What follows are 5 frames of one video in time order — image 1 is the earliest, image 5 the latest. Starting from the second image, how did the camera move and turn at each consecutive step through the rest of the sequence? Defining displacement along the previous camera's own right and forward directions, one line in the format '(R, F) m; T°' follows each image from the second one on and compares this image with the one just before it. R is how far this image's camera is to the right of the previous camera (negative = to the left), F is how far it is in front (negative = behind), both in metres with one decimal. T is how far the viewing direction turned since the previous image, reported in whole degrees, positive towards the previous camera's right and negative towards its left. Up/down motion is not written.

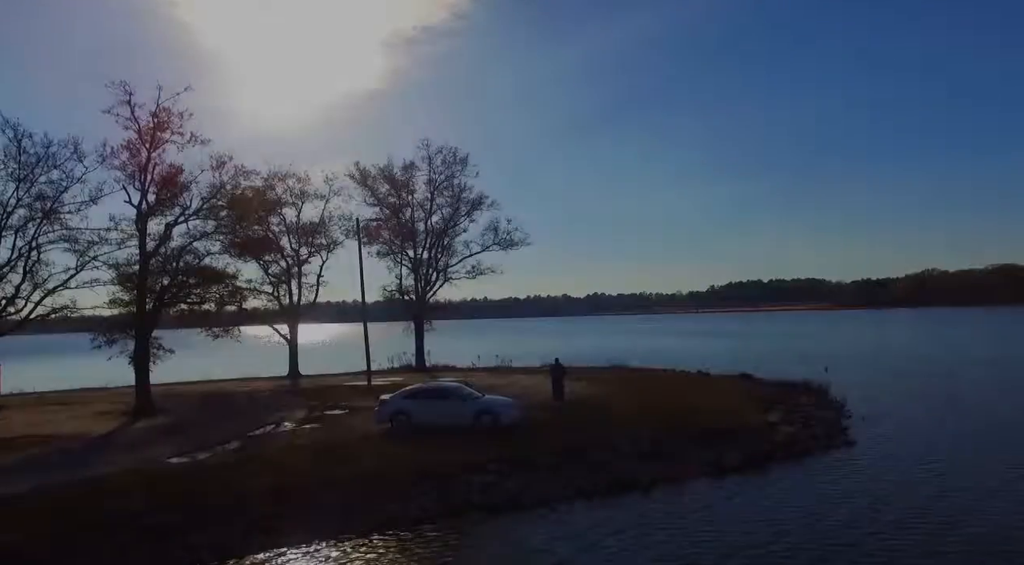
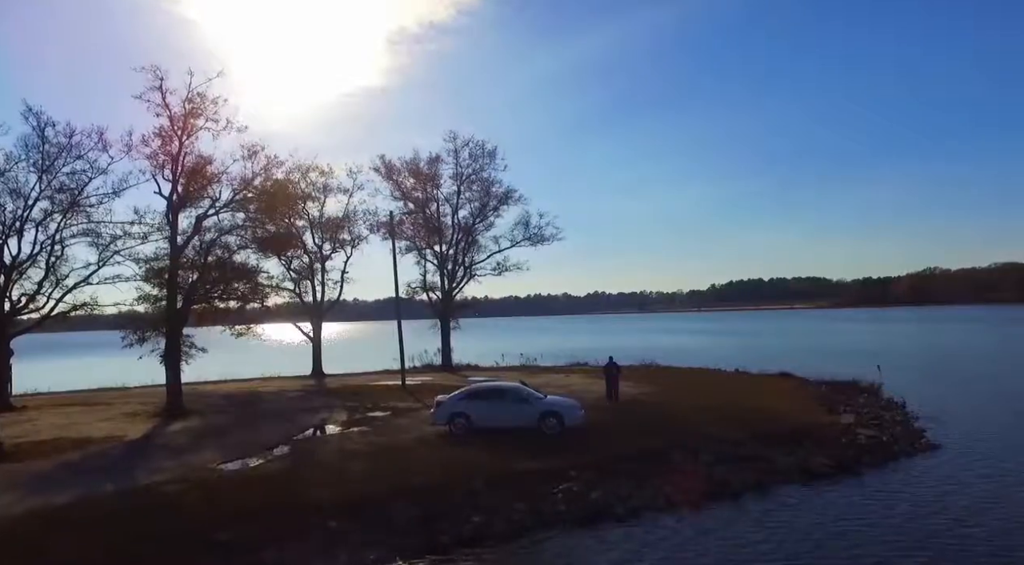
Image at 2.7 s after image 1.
(-1.9, +1.3) m; 0°
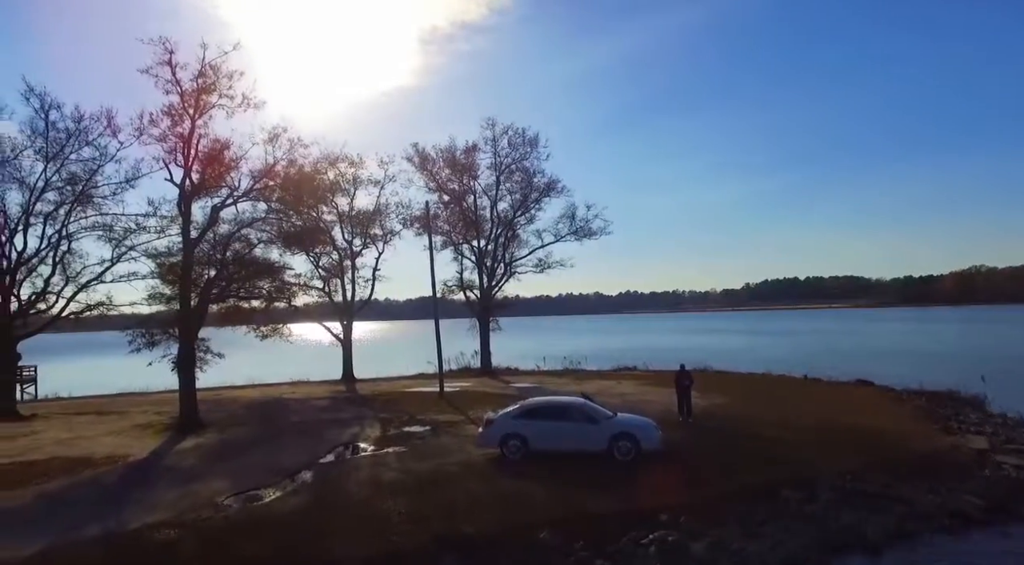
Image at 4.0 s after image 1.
(-0.8, +3.3) m; -2°
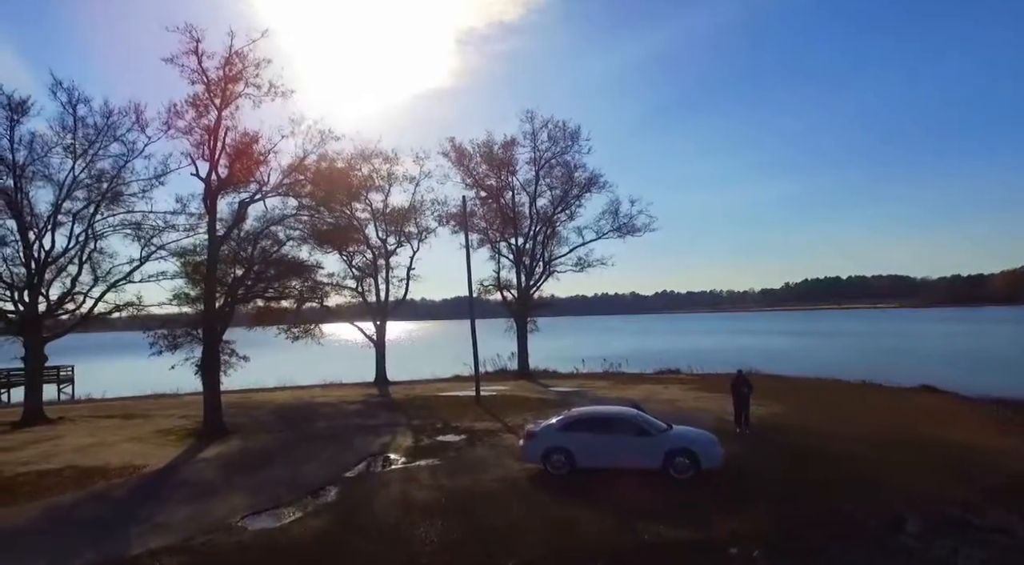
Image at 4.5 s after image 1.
(-0.2, +1.6) m; -3°
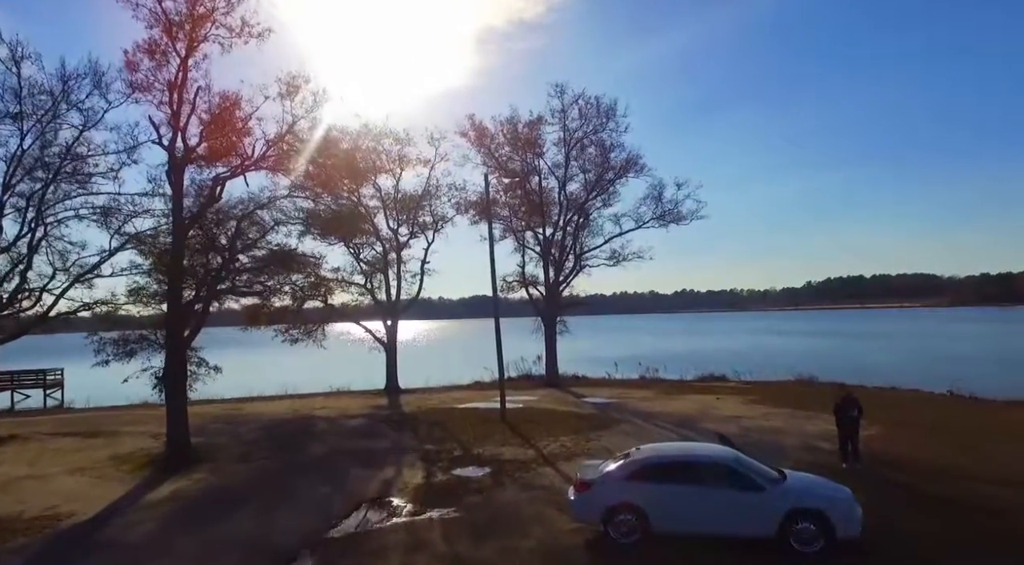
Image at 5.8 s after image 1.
(-0.5, +4.5) m; -1°
